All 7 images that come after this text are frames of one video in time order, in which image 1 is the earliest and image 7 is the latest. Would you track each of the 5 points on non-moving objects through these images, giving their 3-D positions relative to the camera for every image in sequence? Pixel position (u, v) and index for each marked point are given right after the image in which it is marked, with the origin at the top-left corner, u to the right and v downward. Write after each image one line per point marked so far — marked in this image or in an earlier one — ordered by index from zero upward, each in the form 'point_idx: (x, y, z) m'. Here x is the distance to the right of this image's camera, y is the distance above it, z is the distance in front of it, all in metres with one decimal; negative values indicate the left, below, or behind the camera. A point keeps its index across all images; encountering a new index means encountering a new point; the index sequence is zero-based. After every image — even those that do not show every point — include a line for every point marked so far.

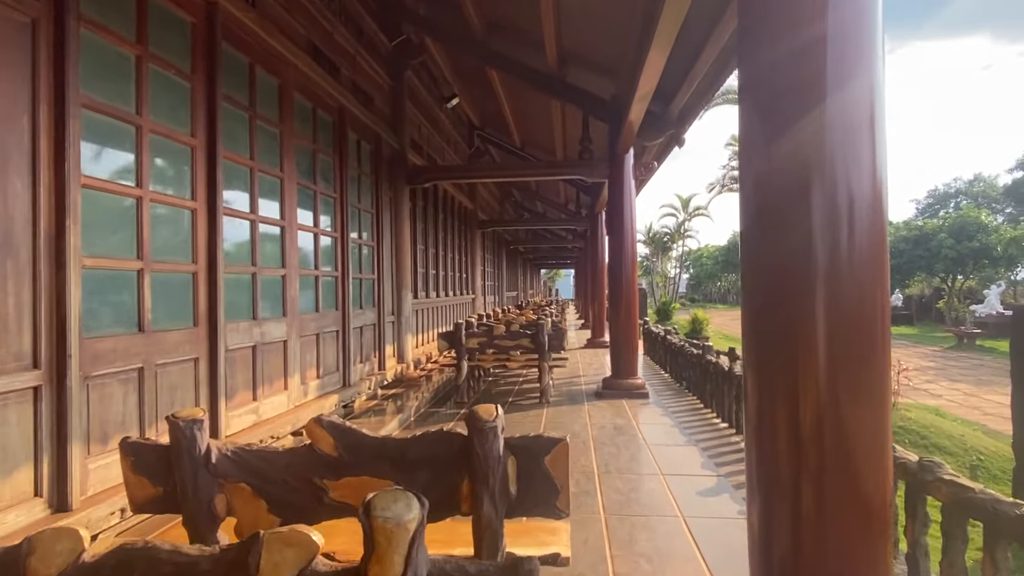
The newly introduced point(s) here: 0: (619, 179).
0: (+0.9, +0.9, +5.6) m
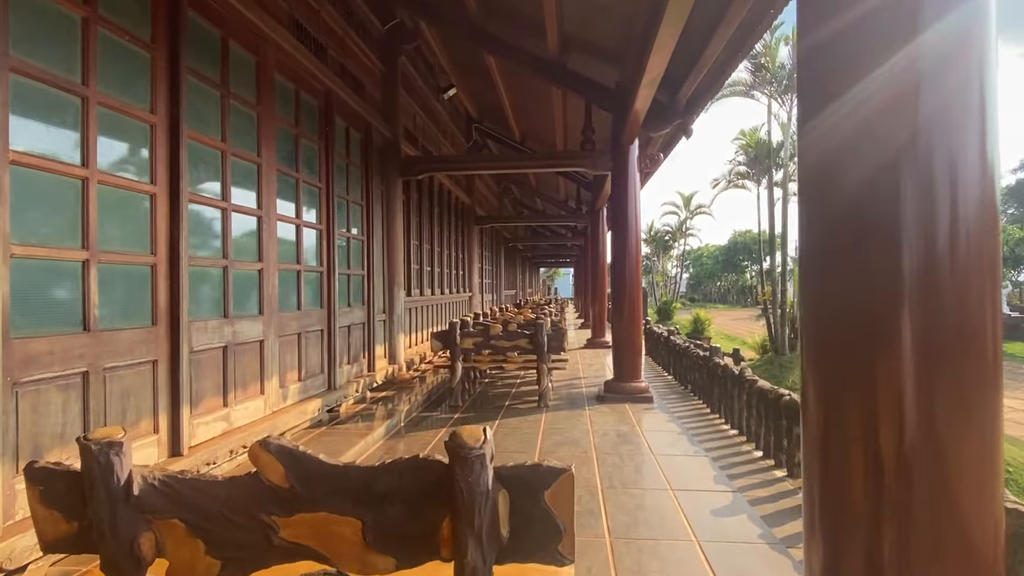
0: (+0.9, +0.9, +5.3) m
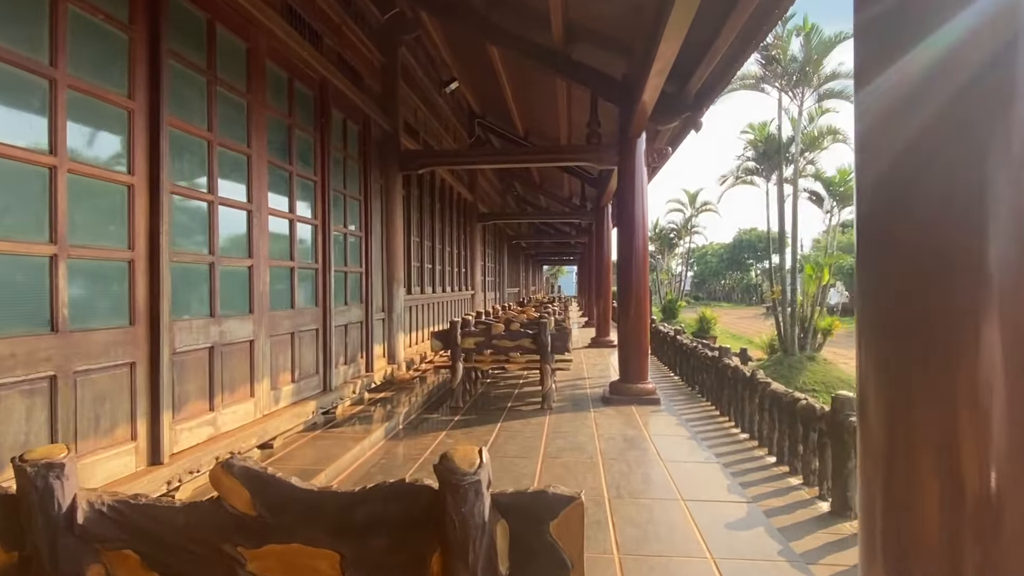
0: (+0.9, +0.9, +5.2) m
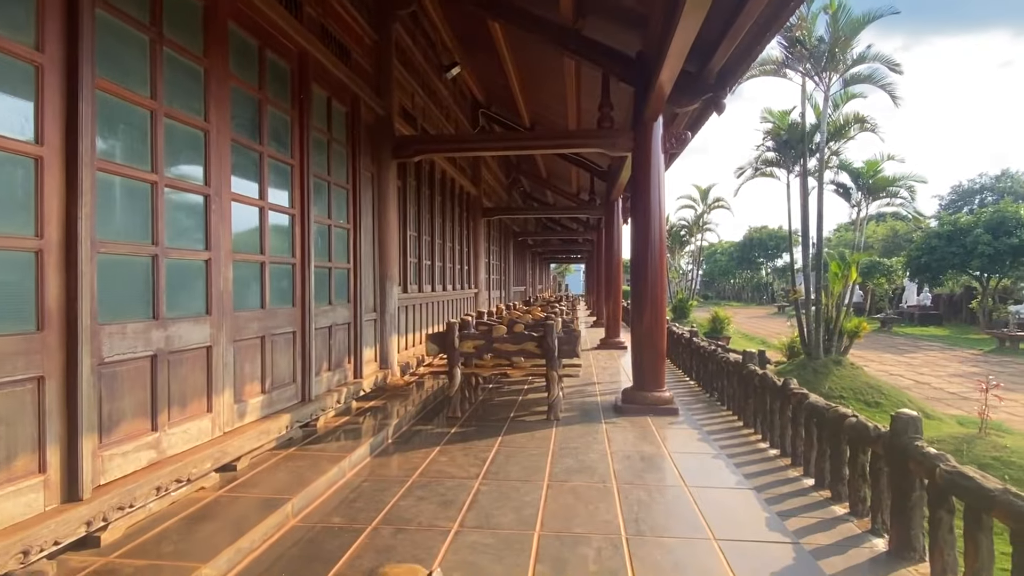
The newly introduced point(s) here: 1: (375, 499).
0: (+0.9, +1.0, +4.7) m
1: (-0.6, -0.9, +2.8) m
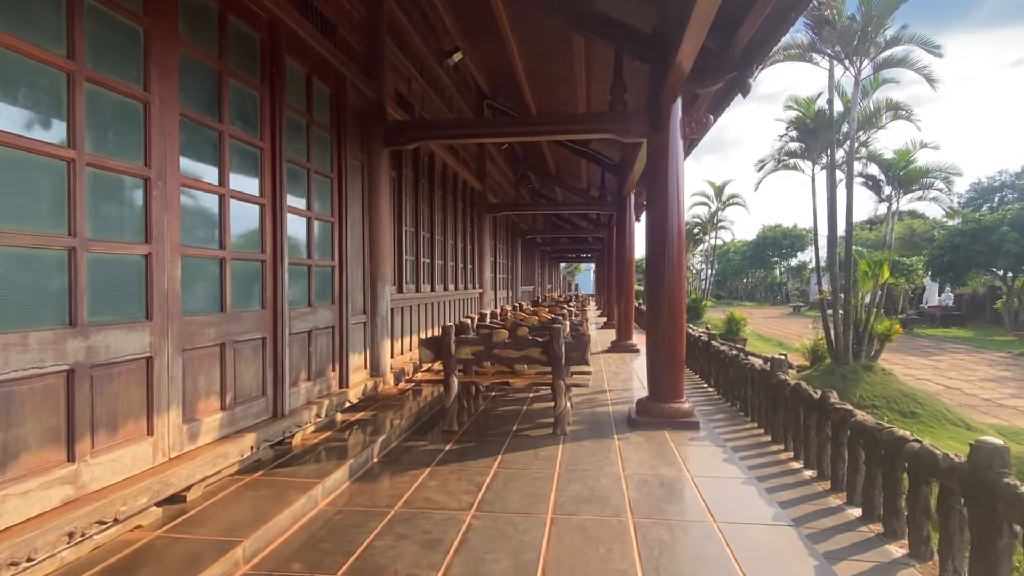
0: (+1.0, +1.0, +4.3) m
1: (-0.6, -0.9, +2.4) m
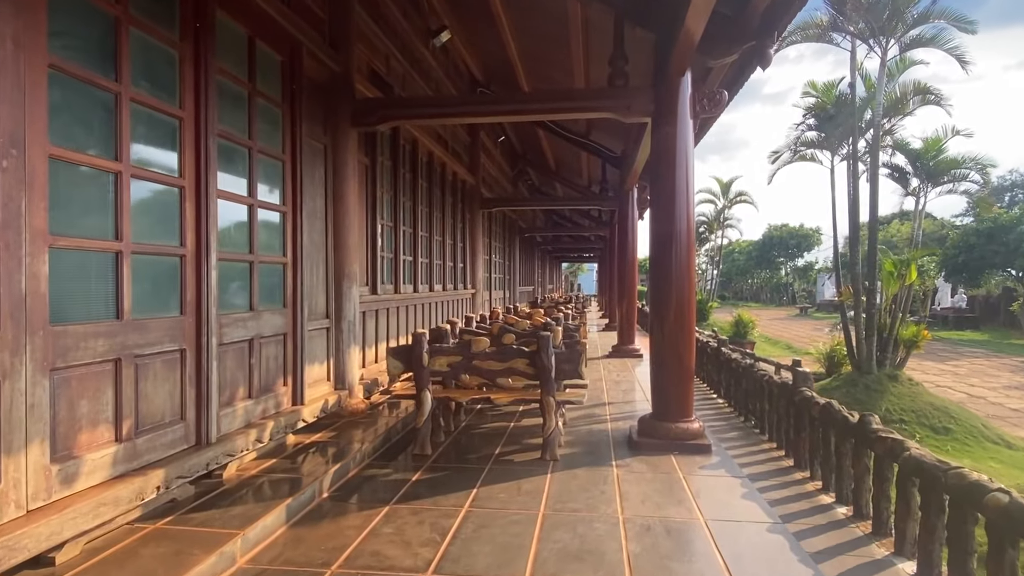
0: (+0.9, +0.9, +3.7) m
1: (-0.7, -0.9, +1.8) m
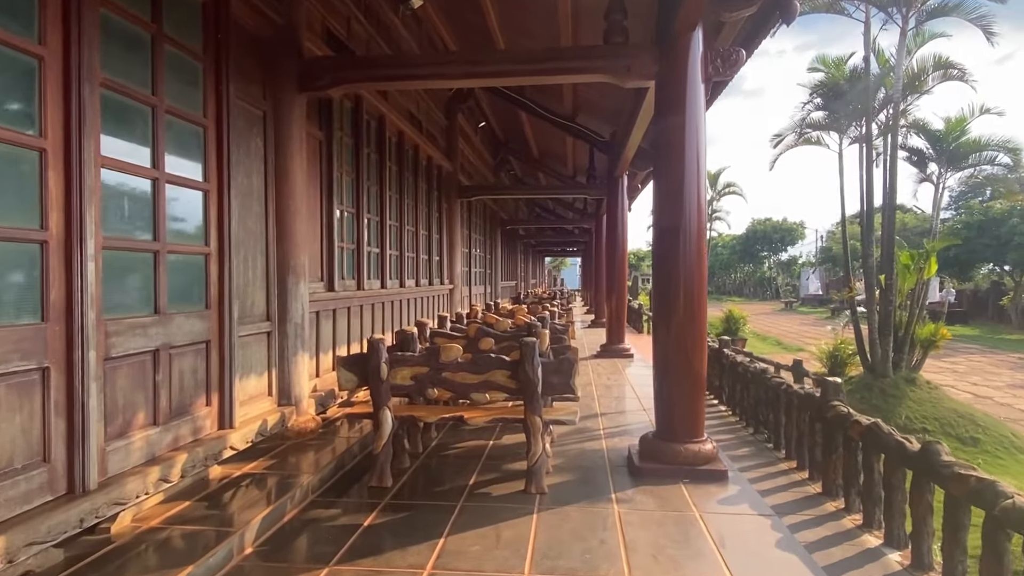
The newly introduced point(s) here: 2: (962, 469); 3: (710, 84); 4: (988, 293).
0: (+0.8, +1.0, +3.1) m
1: (-0.7, -0.9, +1.2) m
2: (+1.5, -0.6, +2.3) m
3: (+1.0, +1.0, +3.3) m
4: (+13.0, -0.1, +18.3) m
